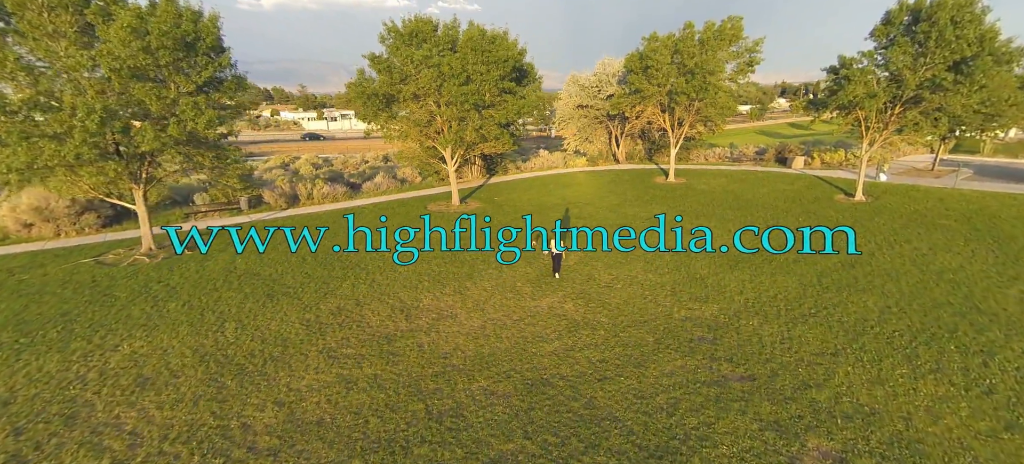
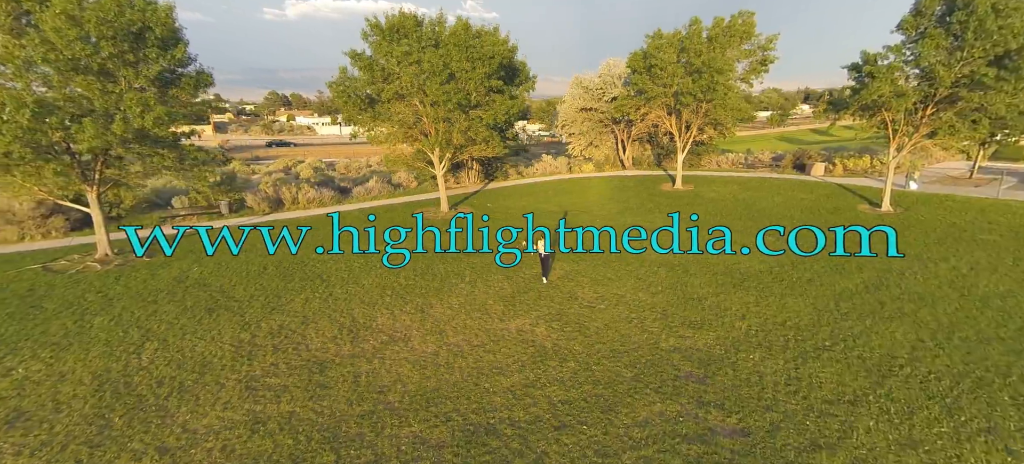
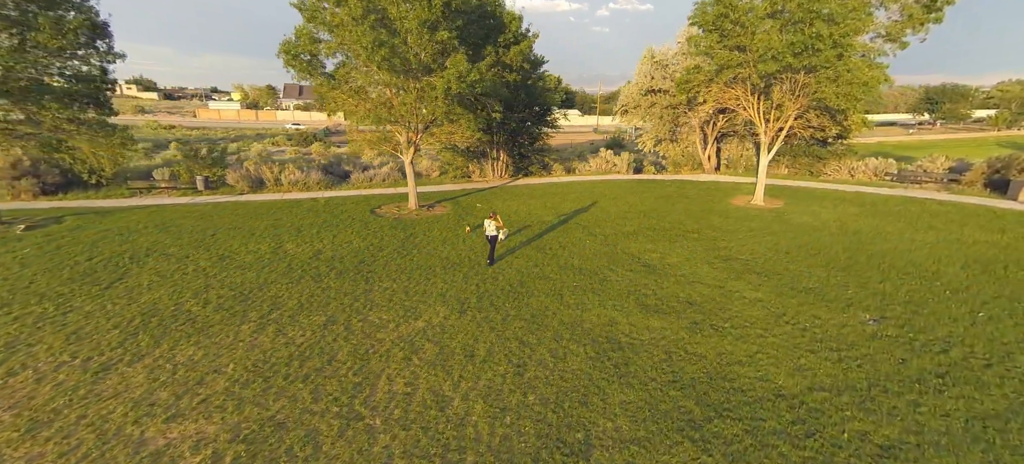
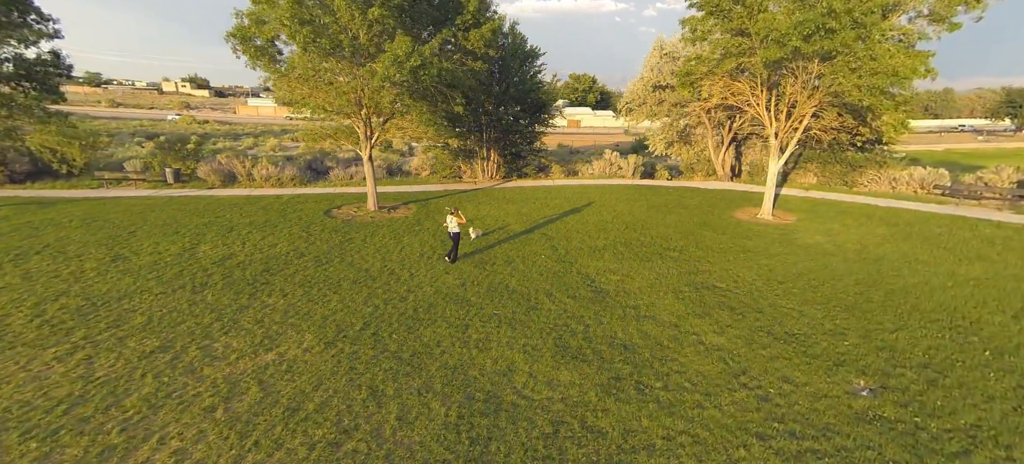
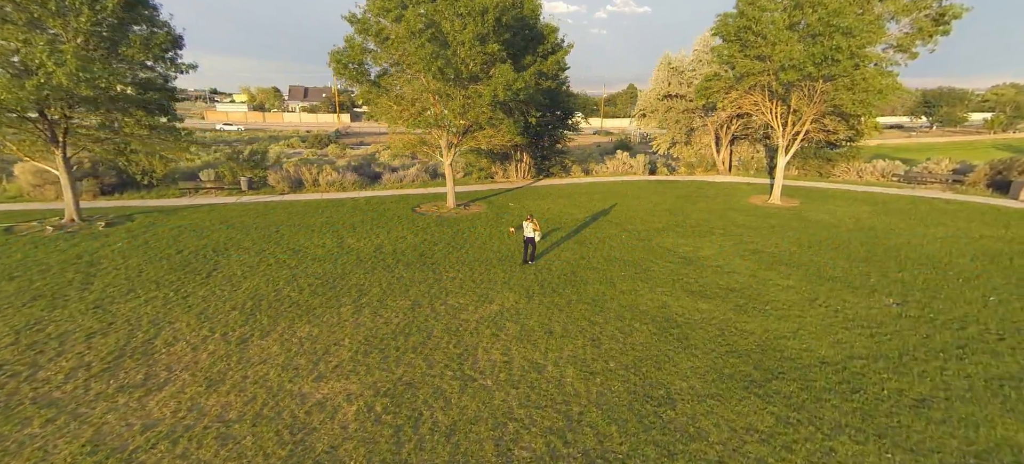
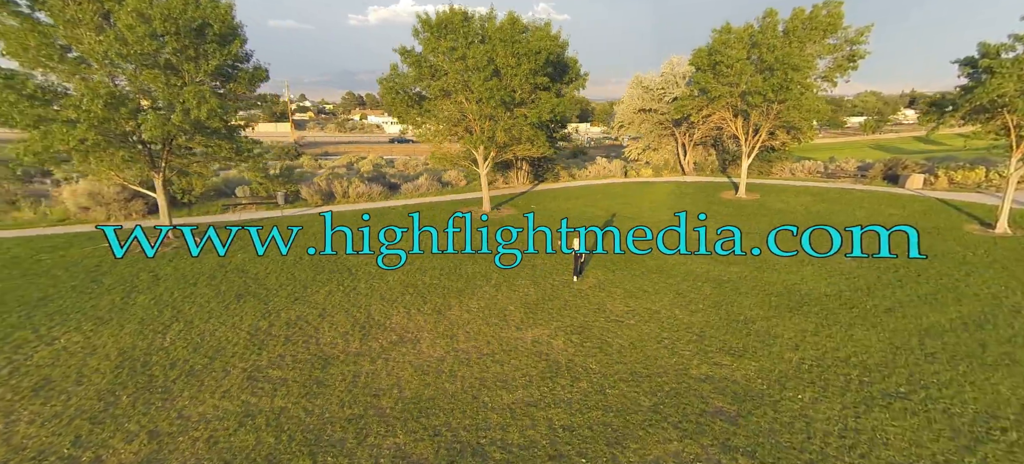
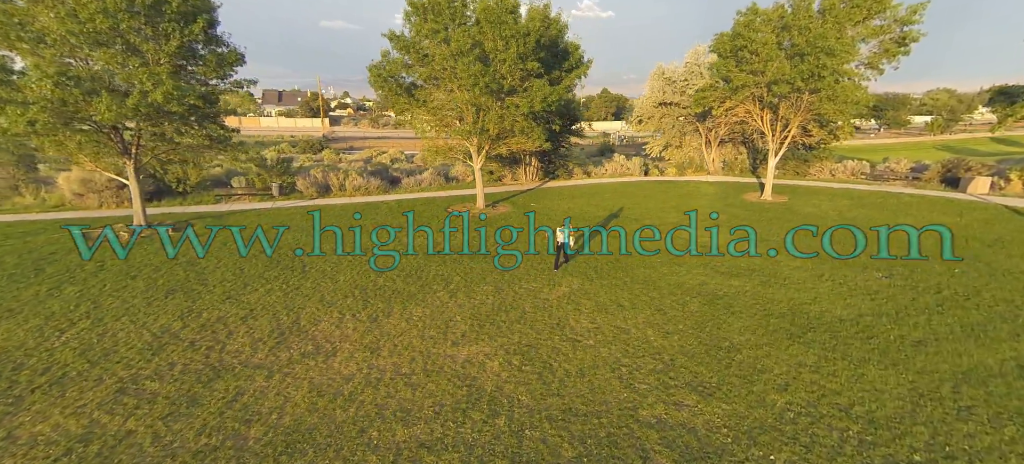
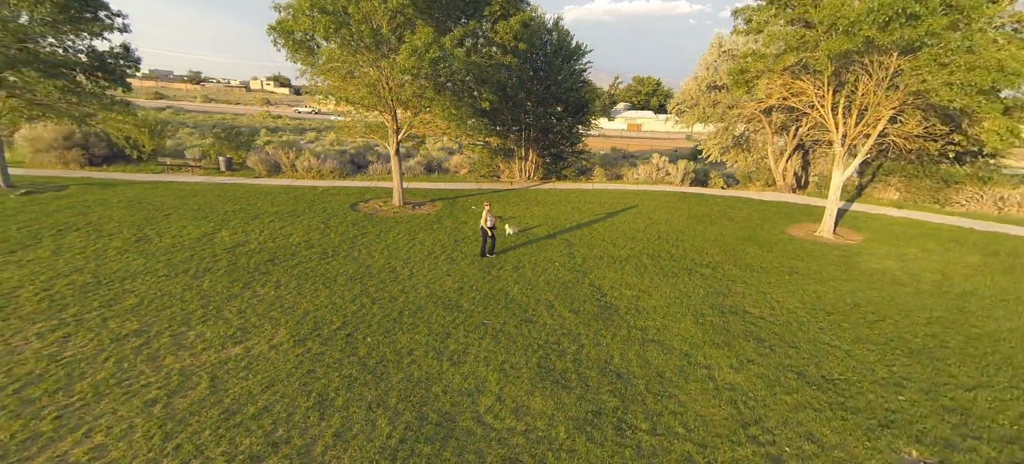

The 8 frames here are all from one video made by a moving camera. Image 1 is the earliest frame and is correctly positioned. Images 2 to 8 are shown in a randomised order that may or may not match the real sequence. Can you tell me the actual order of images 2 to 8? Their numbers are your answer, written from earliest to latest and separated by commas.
2, 6, 7, 5, 3, 4, 8
